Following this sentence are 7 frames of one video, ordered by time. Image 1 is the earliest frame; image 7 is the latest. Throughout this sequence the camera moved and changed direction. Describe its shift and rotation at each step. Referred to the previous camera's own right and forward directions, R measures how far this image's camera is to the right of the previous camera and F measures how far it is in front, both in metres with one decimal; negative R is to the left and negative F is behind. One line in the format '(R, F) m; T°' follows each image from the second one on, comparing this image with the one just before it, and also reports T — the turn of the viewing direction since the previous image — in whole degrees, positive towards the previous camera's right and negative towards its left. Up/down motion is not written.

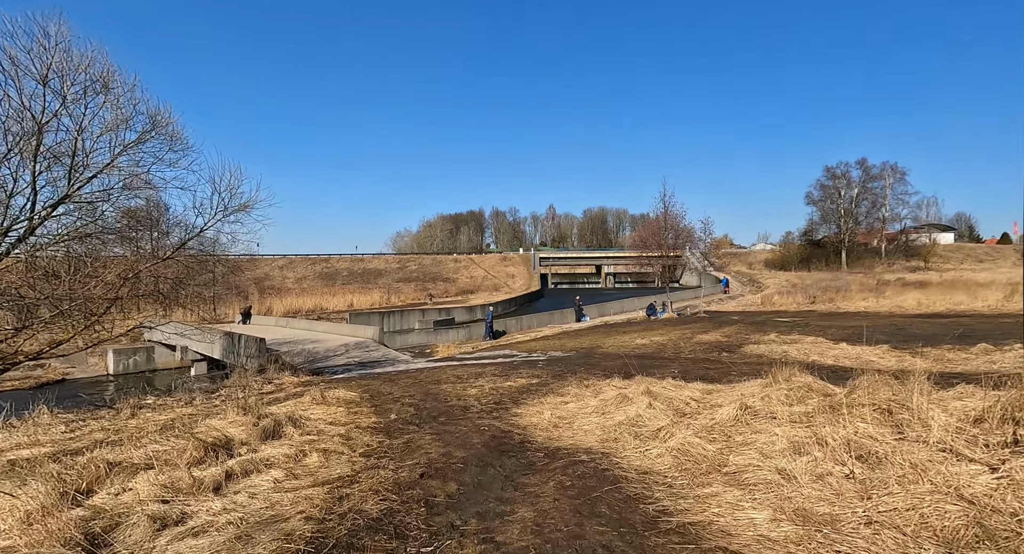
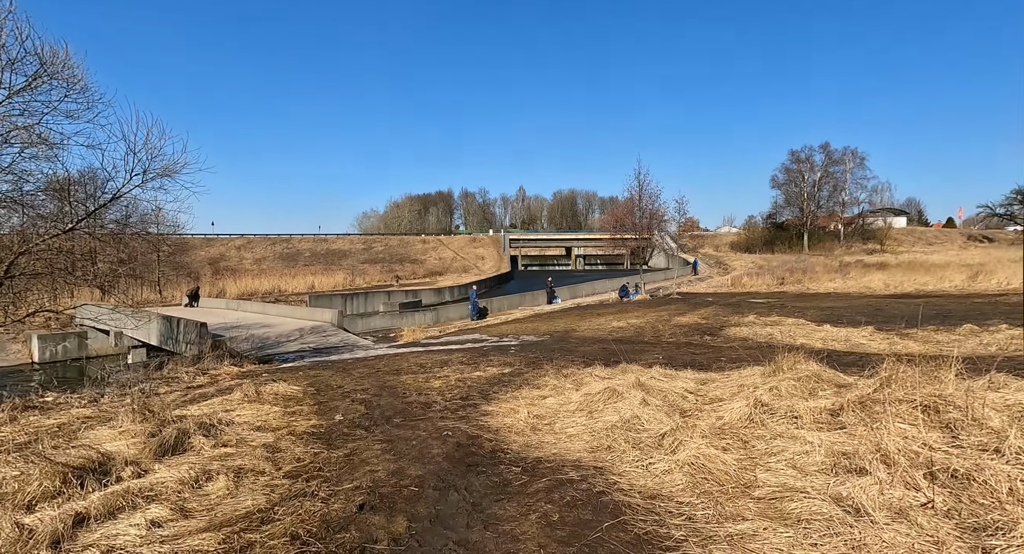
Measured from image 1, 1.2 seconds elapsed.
(0.0, +1.3) m; +3°
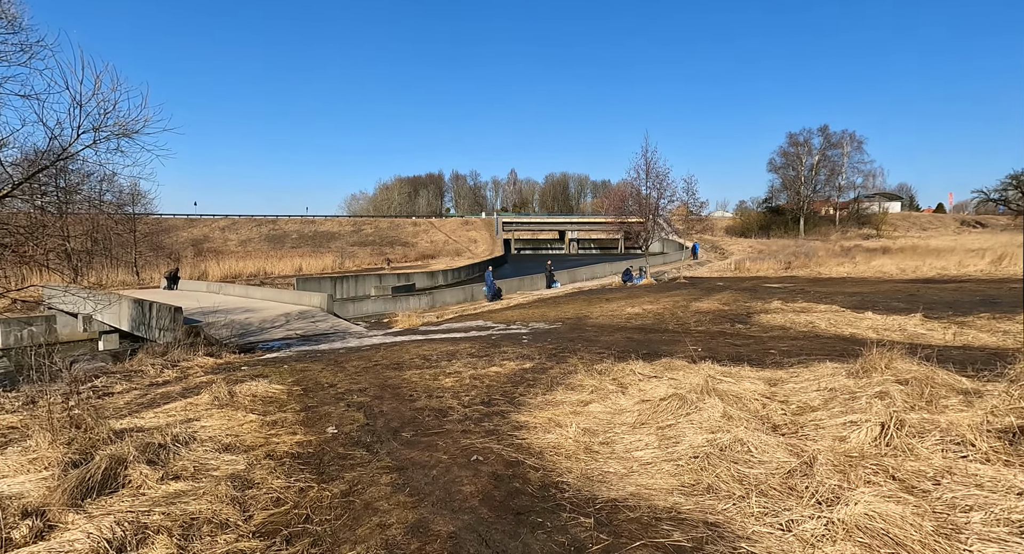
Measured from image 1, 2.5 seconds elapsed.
(-0.4, +1.5) m; +1°
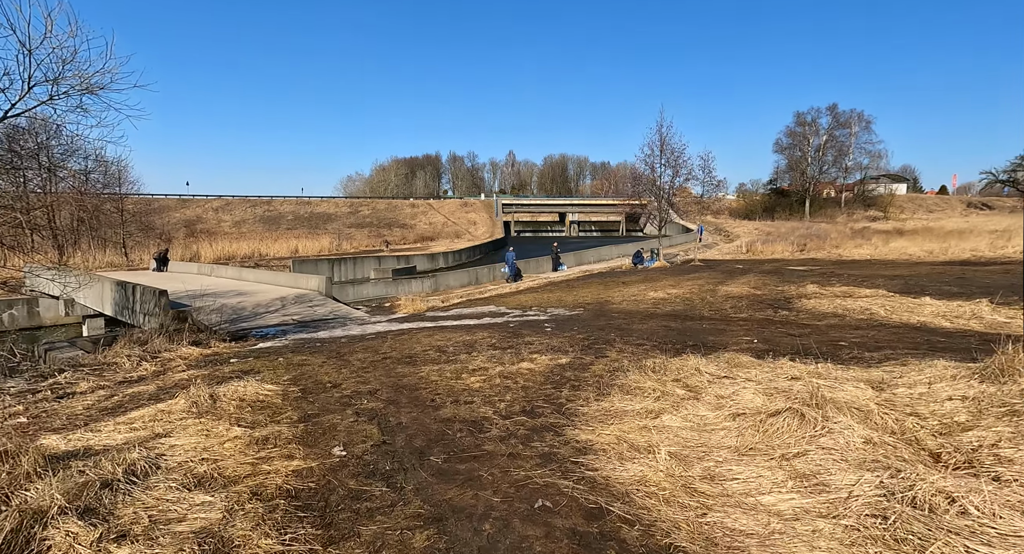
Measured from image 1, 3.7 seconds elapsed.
(-0.4, +1.3) m; 0°
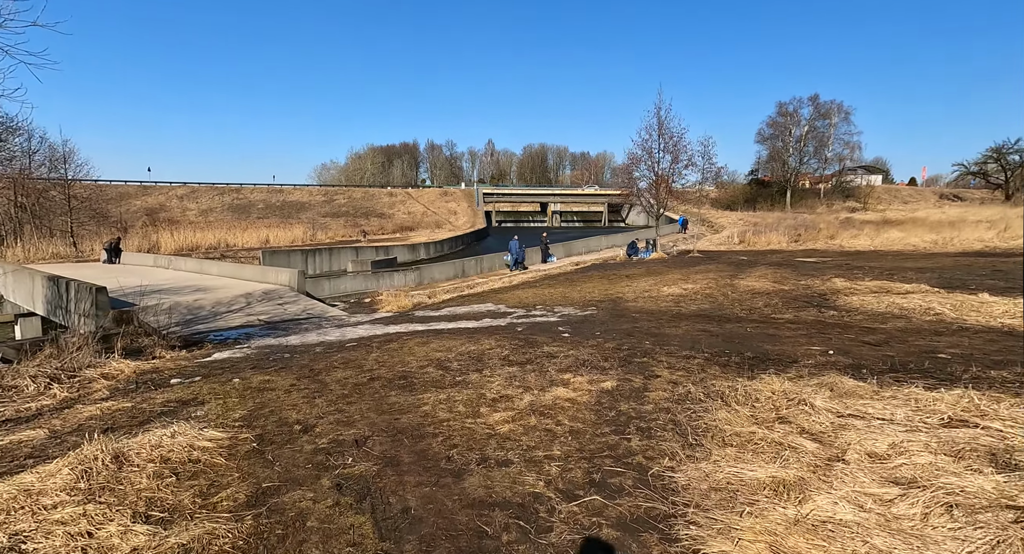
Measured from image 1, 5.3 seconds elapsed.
(-0.5, +1.8) m; +2°
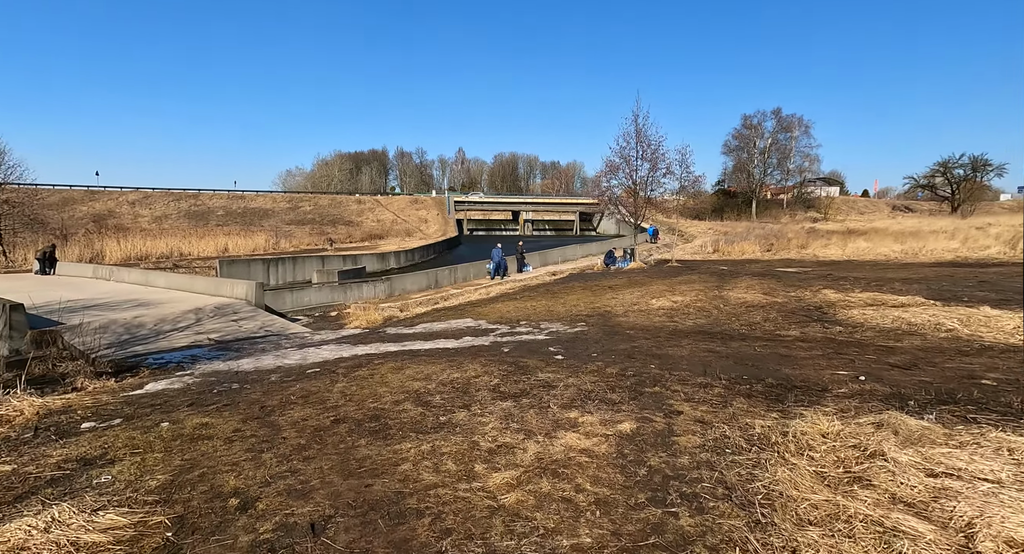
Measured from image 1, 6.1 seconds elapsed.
(-0.2, +1.0) m; +3°
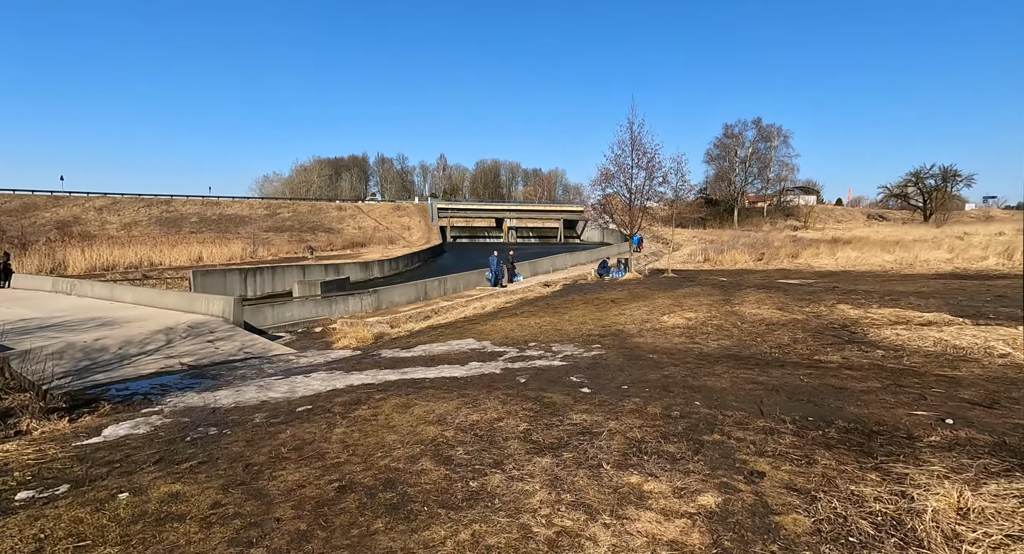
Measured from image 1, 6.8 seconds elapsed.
(-0.4, +1.0) m; +2°
